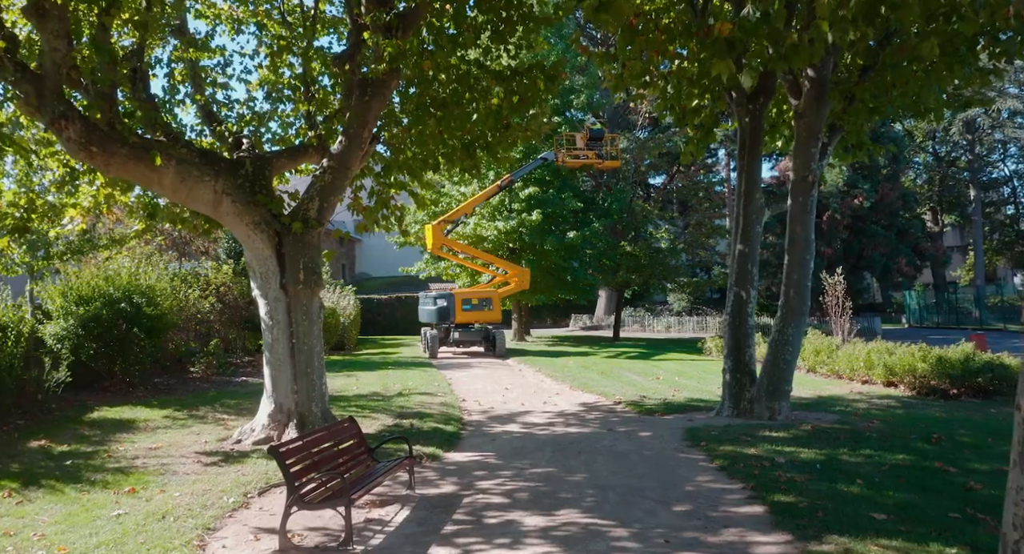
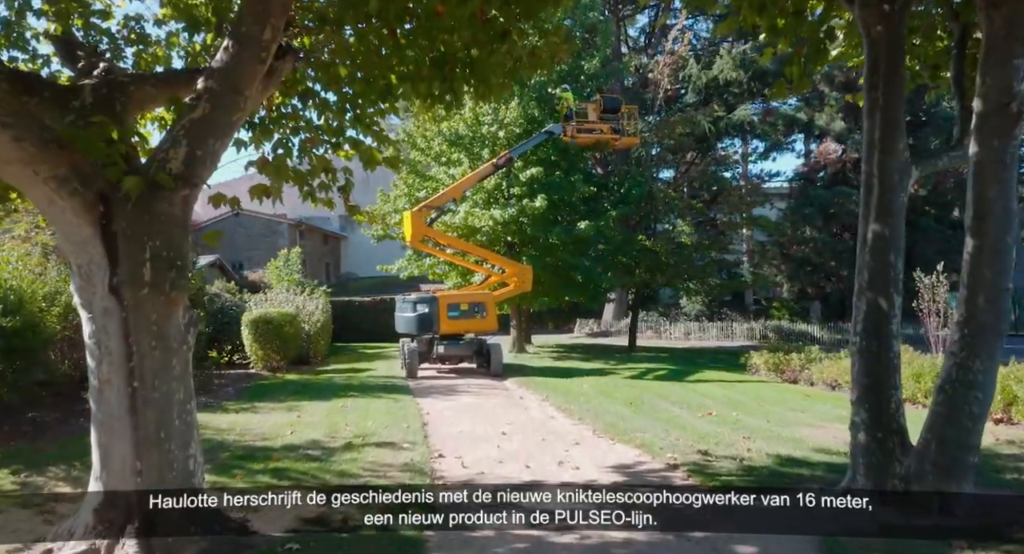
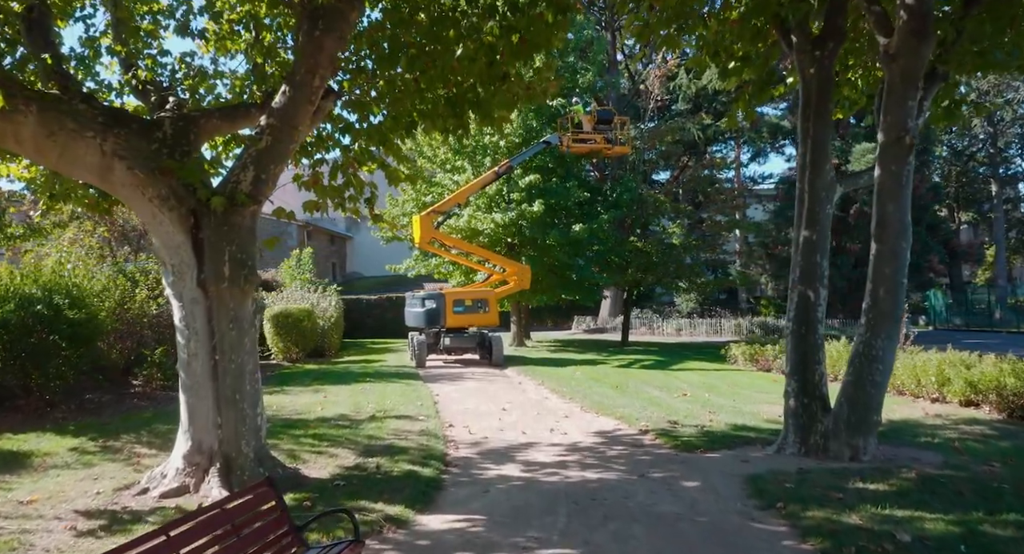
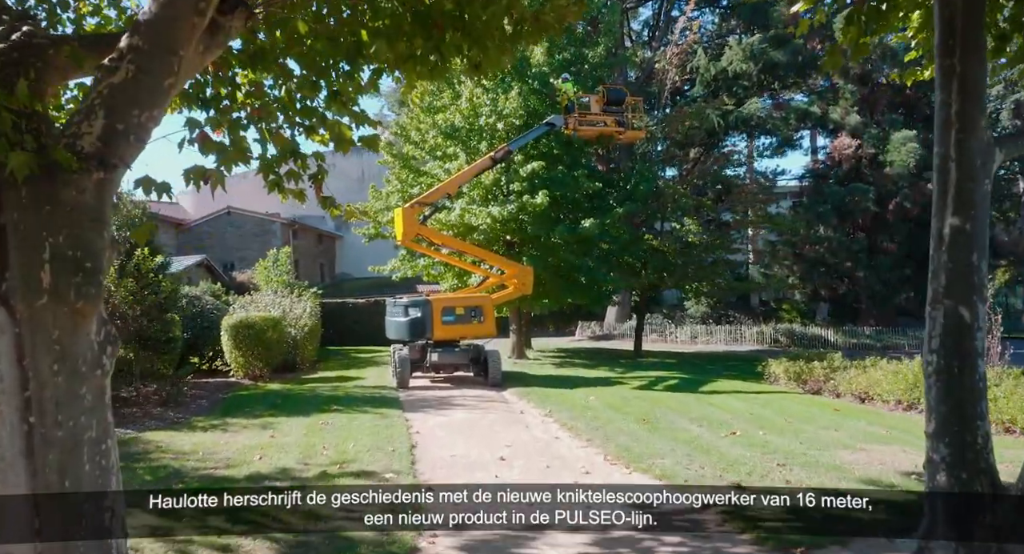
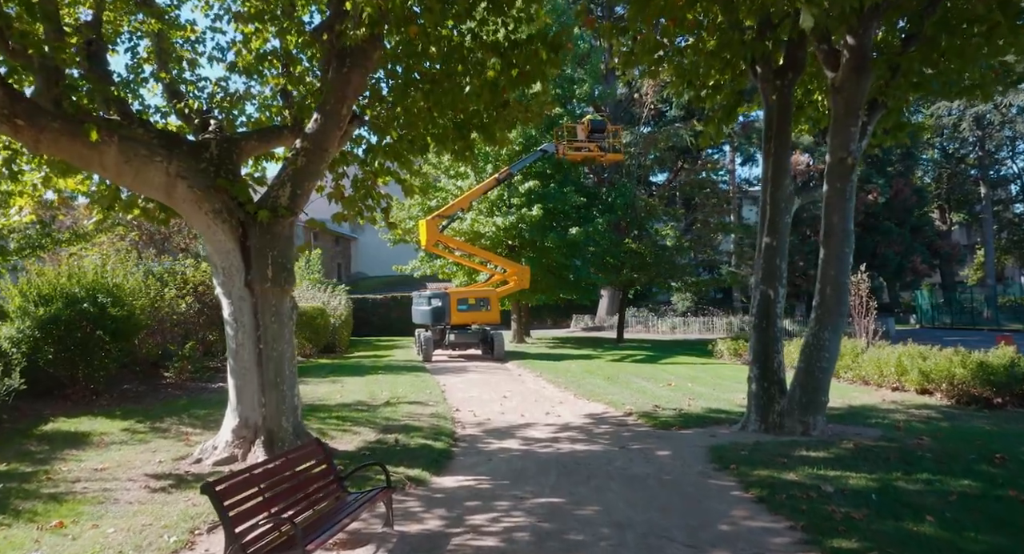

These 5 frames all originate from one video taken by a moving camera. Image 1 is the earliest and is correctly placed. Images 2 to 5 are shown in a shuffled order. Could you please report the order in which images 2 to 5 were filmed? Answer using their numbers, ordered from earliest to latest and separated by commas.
5, 3, 2, 4
